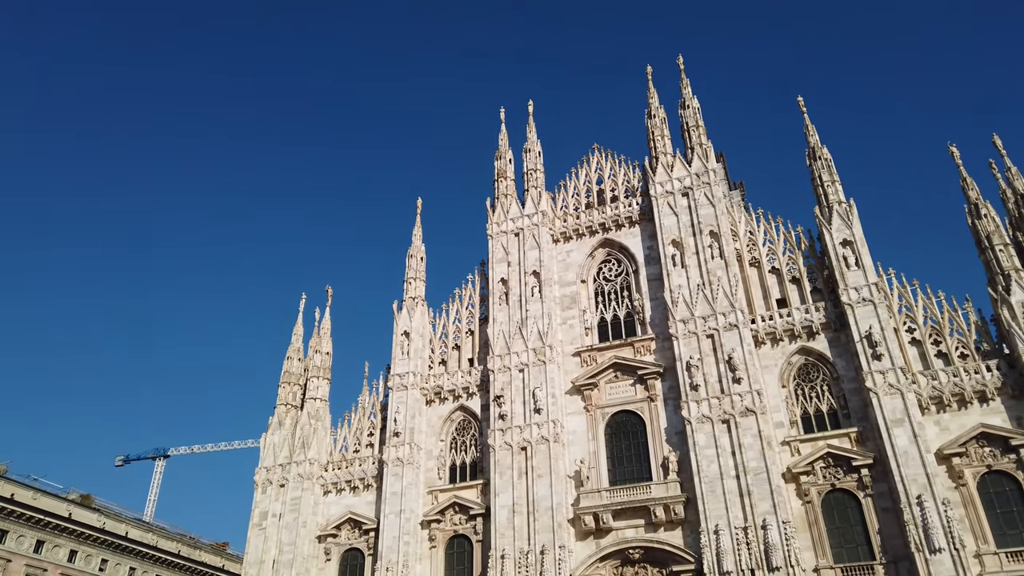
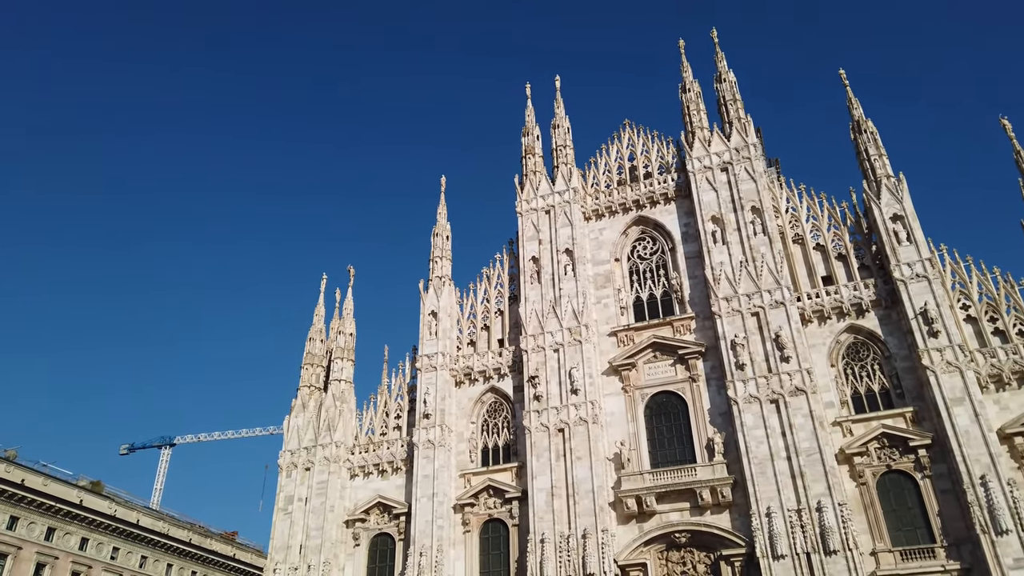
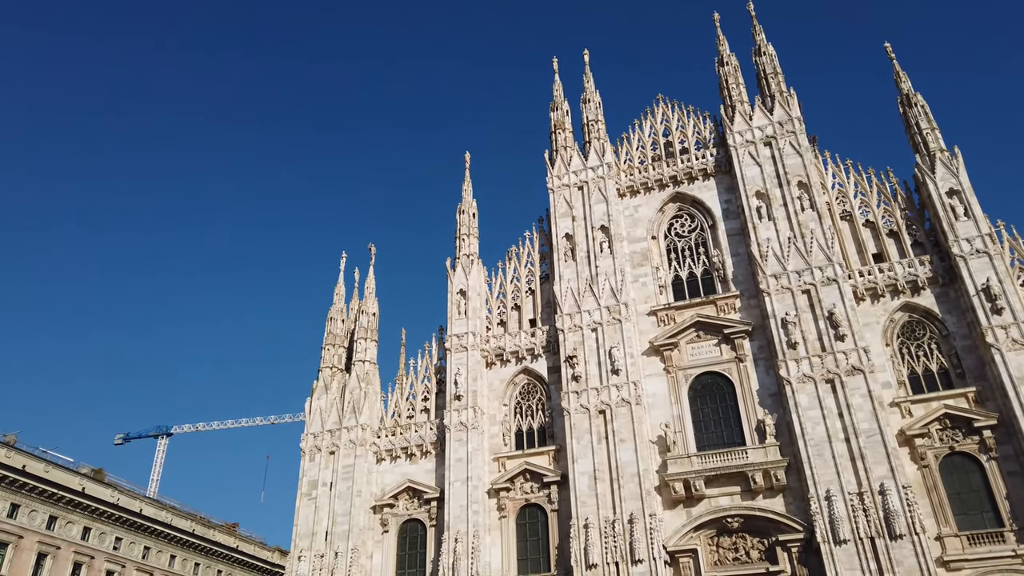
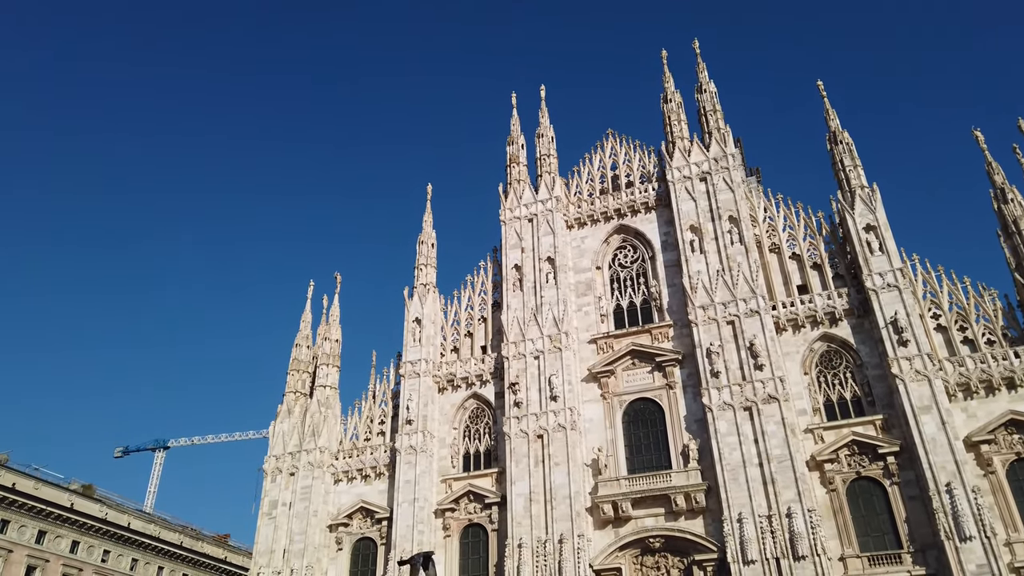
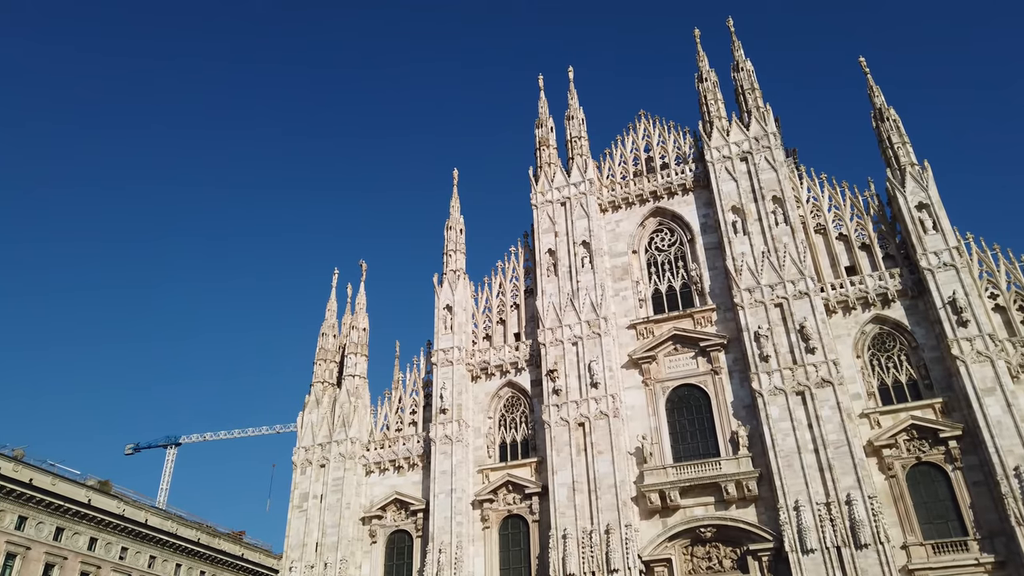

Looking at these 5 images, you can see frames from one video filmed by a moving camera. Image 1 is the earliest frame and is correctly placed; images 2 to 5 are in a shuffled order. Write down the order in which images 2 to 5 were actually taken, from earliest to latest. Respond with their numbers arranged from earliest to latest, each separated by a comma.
4, 2, 5, 3
